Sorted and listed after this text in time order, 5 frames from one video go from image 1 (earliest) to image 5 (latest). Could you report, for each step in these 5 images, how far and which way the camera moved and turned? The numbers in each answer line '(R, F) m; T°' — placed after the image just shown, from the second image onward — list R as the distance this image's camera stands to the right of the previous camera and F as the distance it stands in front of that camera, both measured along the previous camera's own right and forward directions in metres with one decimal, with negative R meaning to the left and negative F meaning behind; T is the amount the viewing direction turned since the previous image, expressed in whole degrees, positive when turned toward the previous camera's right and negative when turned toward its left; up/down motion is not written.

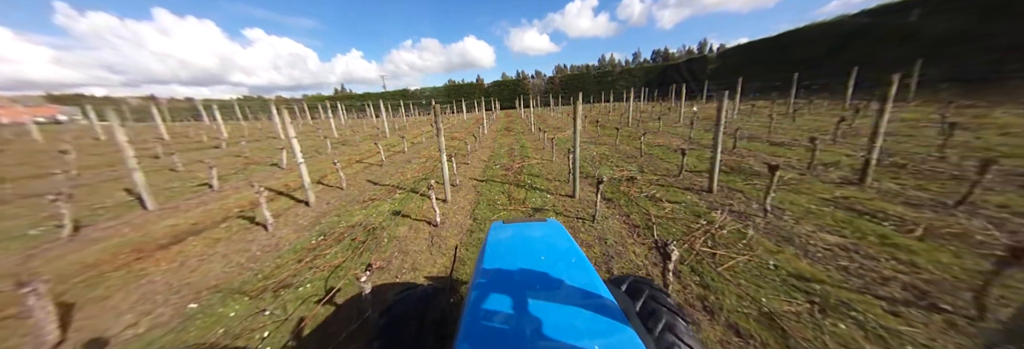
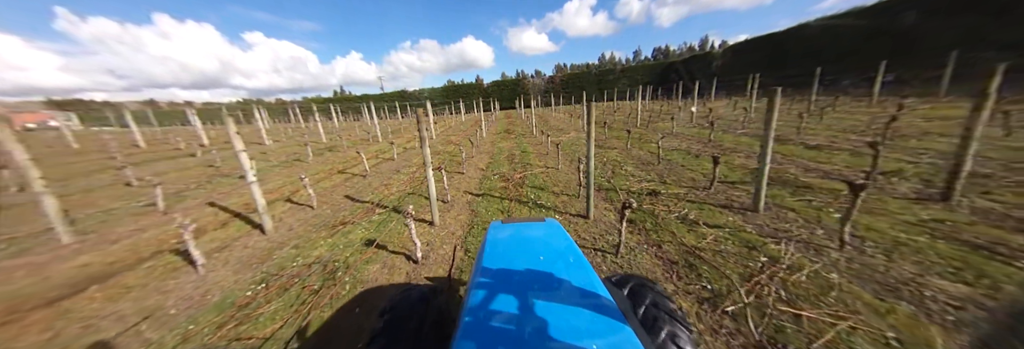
(0.0, +1.3) m; 0°
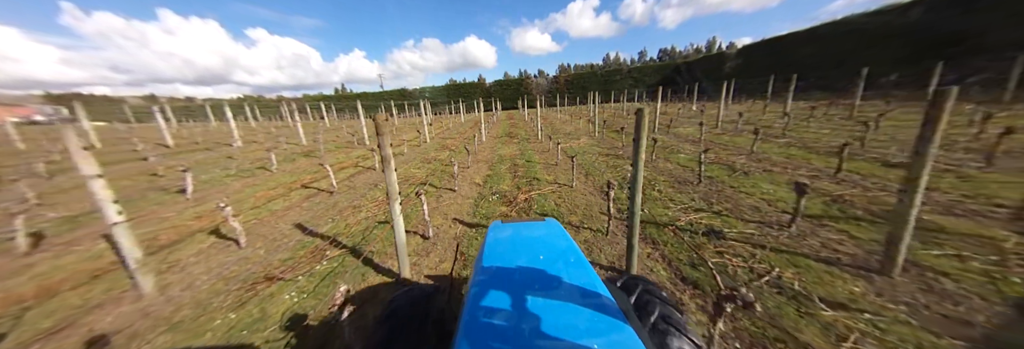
(-0.1, +2.0) m; 0°
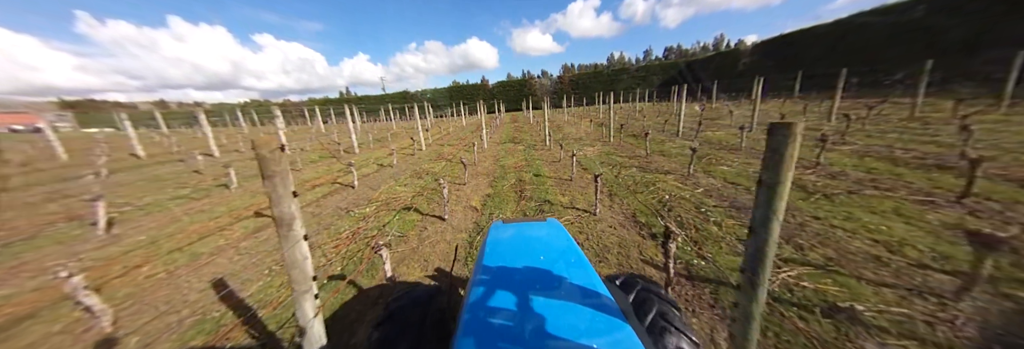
(0.0, +1.9) m; -1°
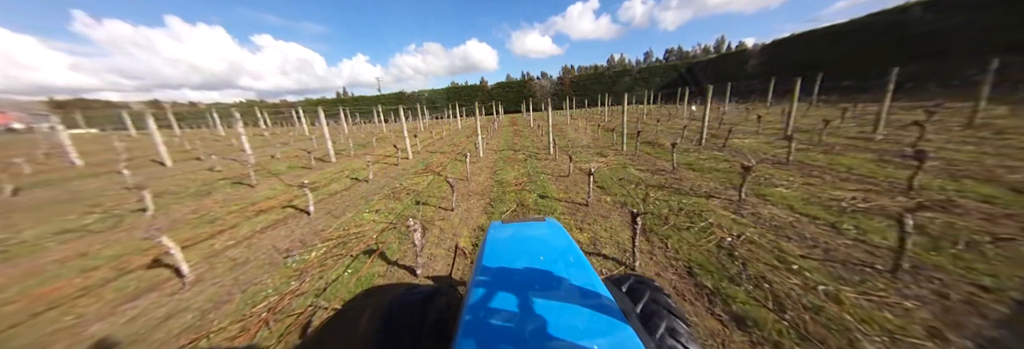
(-0.1, +2.0) m; 0°
